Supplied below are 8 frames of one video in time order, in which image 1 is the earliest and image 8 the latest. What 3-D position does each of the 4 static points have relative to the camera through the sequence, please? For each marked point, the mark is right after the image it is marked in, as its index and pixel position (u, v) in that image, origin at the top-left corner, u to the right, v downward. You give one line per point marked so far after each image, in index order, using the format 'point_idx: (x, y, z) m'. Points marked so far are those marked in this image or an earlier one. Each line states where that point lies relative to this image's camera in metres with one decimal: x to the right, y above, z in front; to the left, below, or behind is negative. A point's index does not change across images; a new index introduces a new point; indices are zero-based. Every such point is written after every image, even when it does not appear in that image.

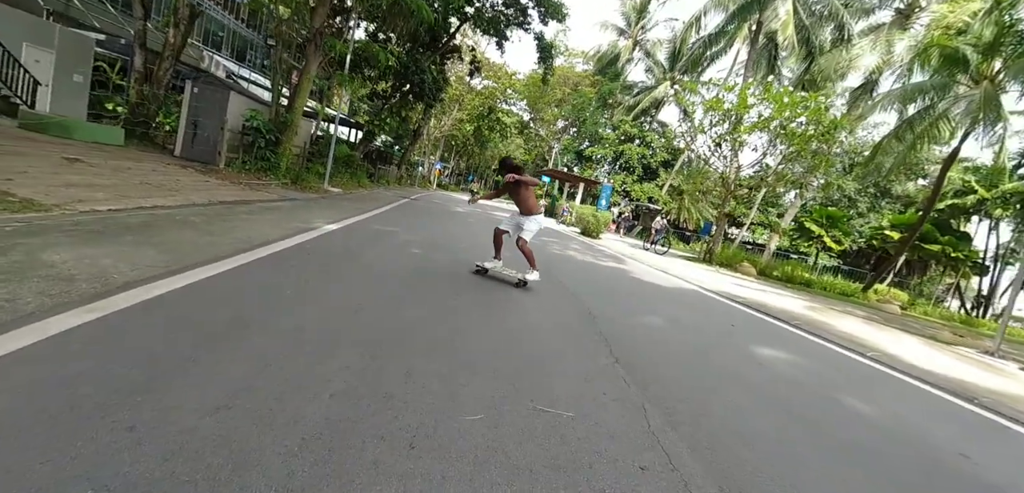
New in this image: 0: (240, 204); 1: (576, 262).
0: (-6.1, +0.9, +10.0) m
1: (+1.8, -0.3, +12.0) m
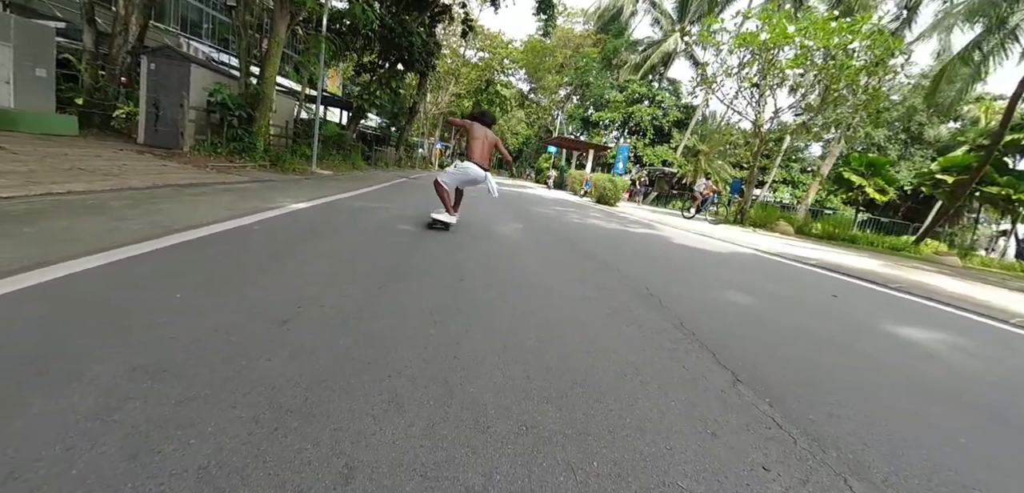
0: (-5.9, +1.1, +8.1) m
1: (+2.2, +0.5, +10.1) m
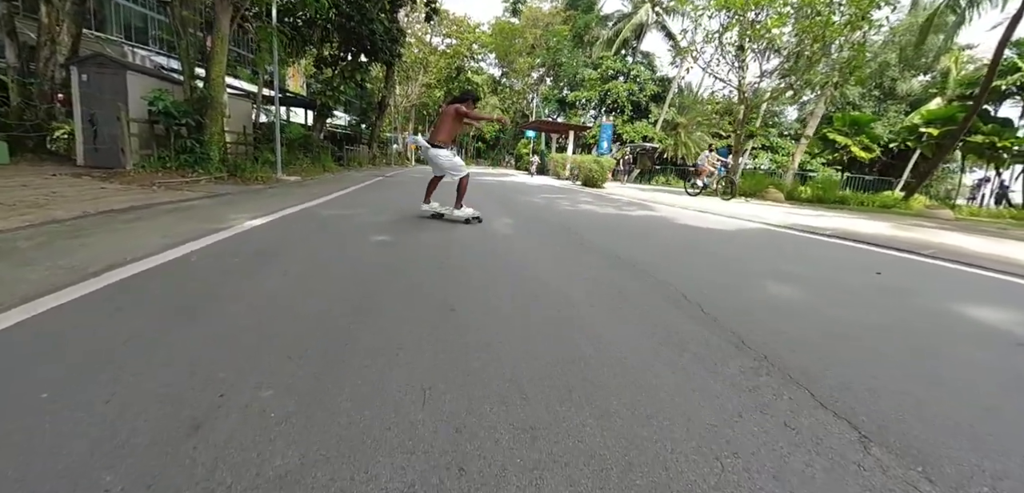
0: (-6.1, +0.6, +7.1) m
1: (+1.9, +0.8, +9.3) m
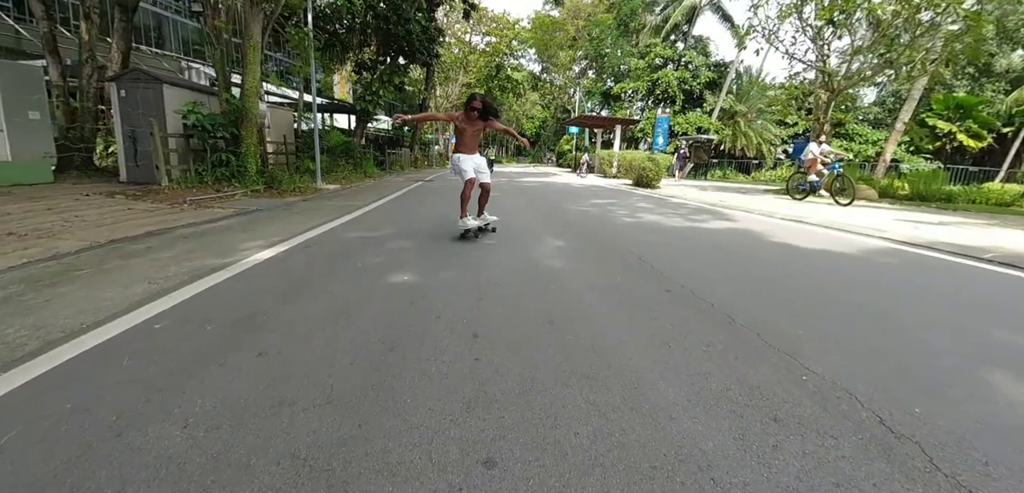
0: (-5.4, +0.1, +6.4) m
1: (+2.8, +0.4, +7.8) m
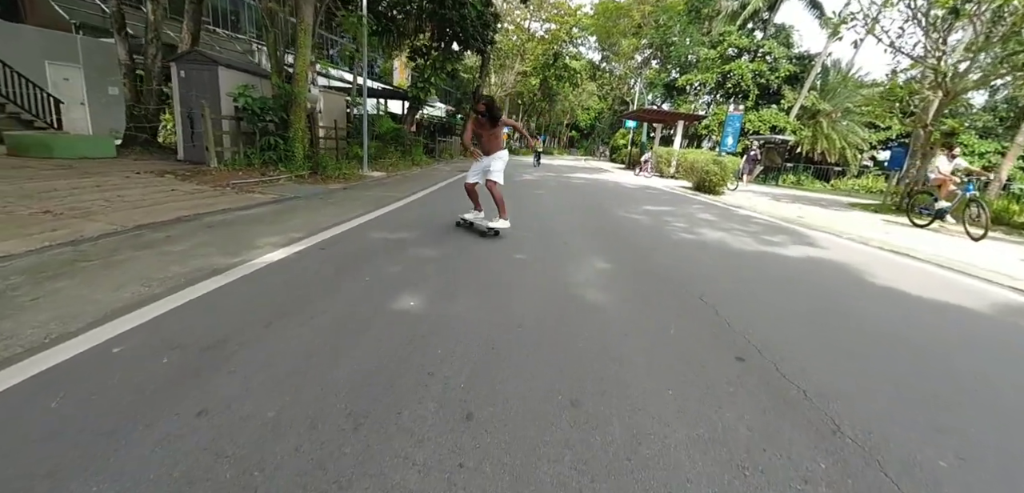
0: (-4.8, +0.3, +6.2) m
1: (+3.4, +0.1, +6.7) m
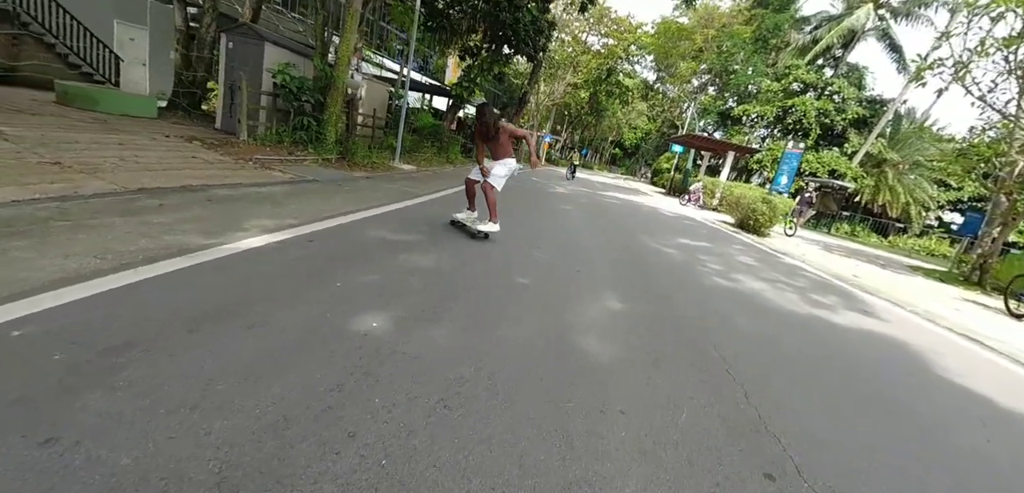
0: (-4.6, +0.7, +5.9) m
1: (+3.6, -0.7, +5.9) m
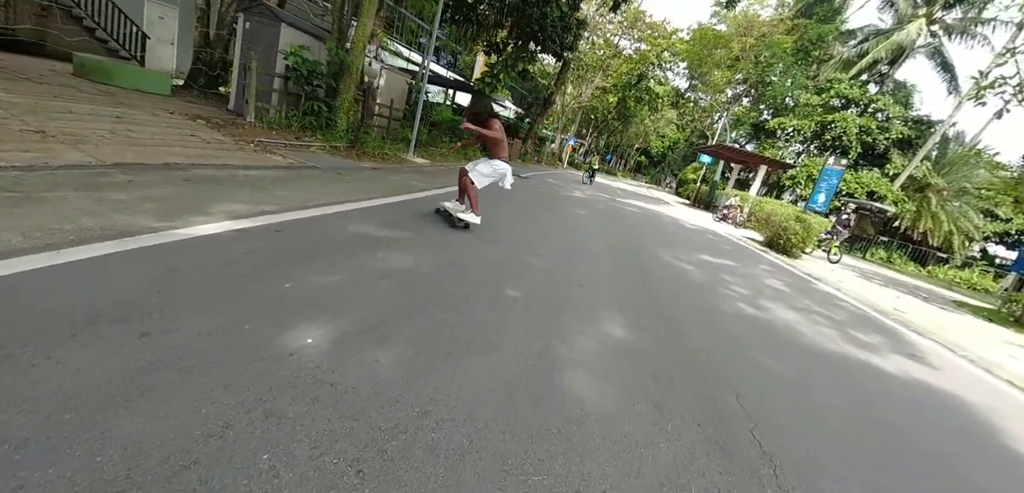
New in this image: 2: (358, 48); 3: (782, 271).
0: (-4.6, +0.9, +5.5) m
1: (+3.5, -1.0, +5.1) m
2: (-3.9, +5.1, +11.2) m
3: (+5.3, -0.5, +8.5) m
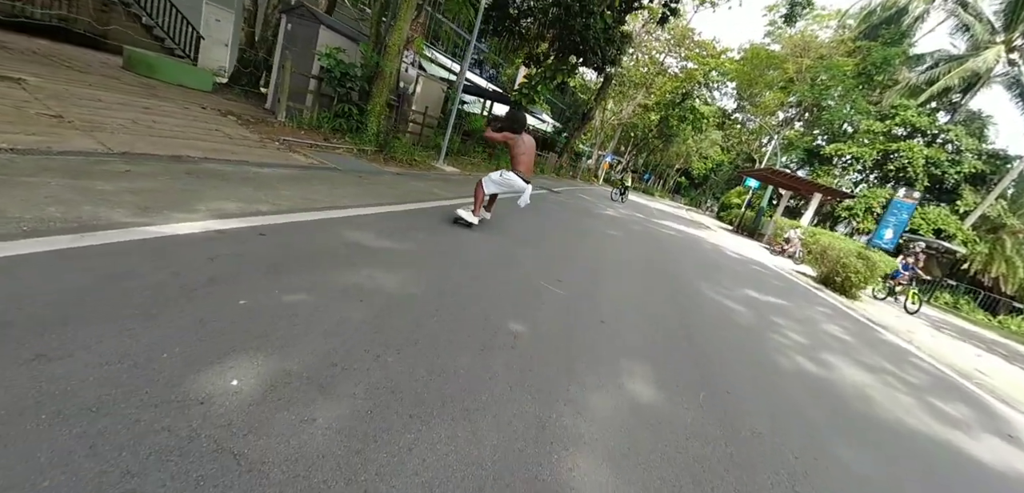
0: (-4.3, +1.0, +5.3) m
1: (+3.6, -1.4, +4.2) m
2: (-2.9, +4.9, +11.0) m
3: (+5.6, -1.2, +7.5) m
